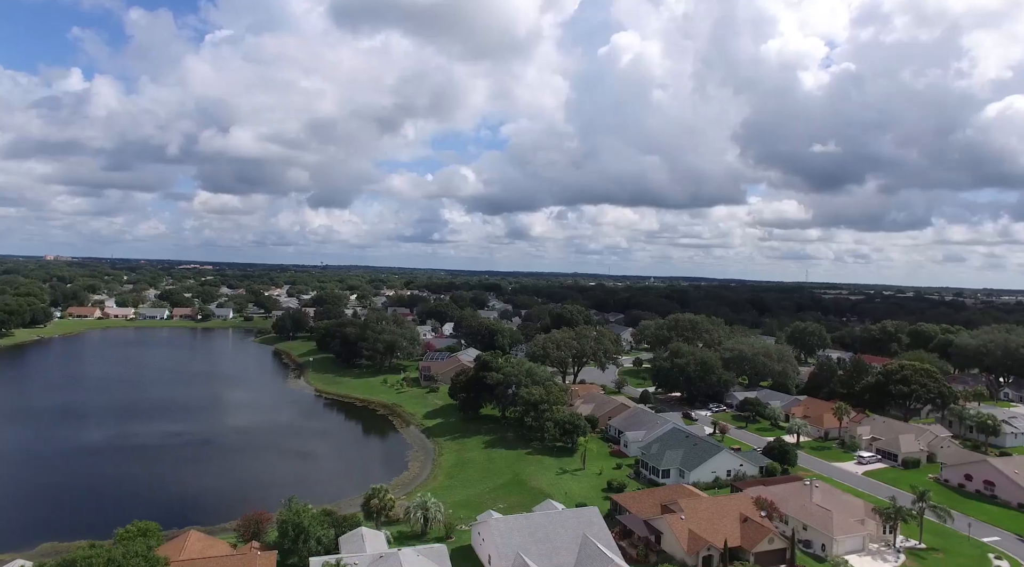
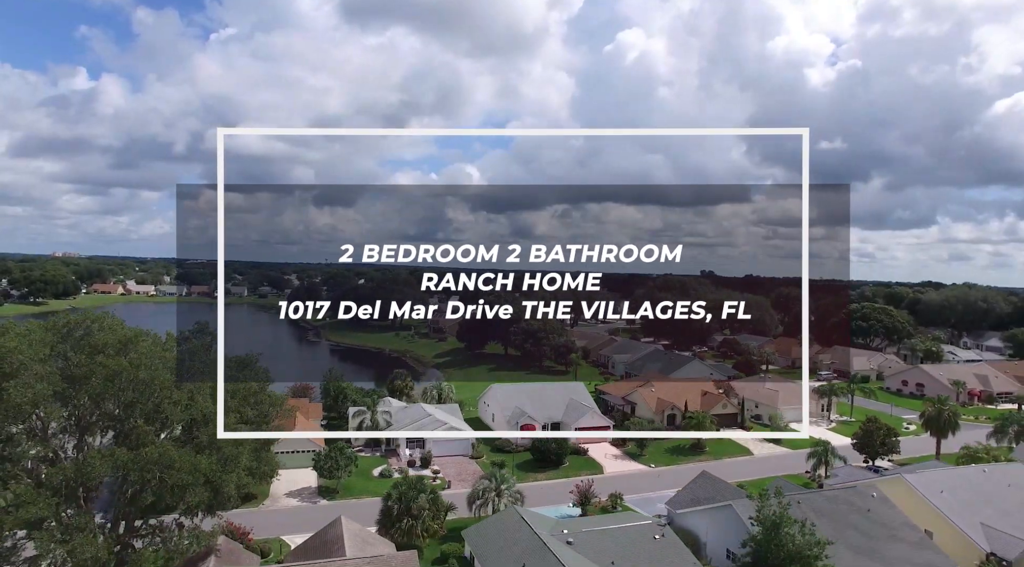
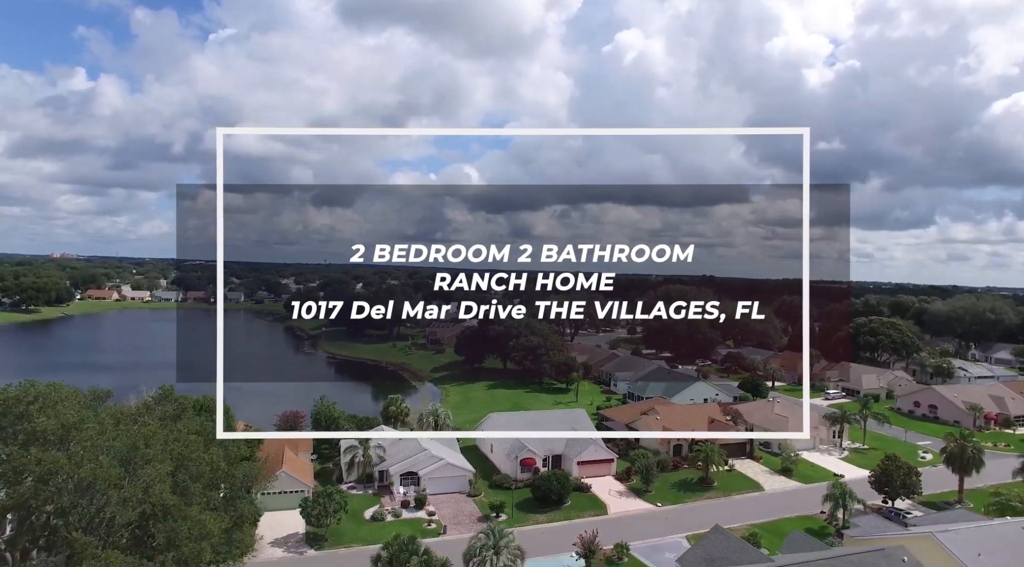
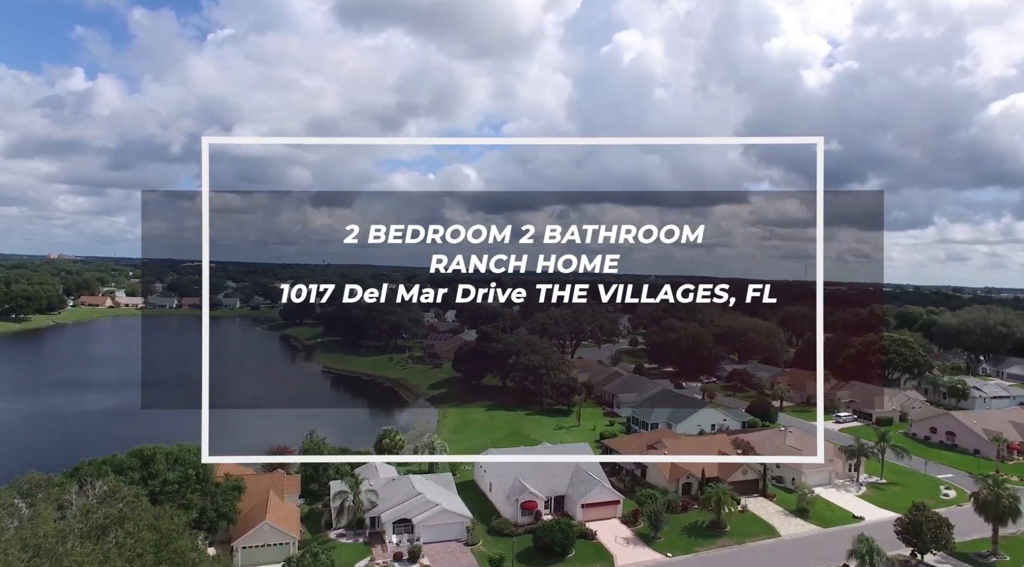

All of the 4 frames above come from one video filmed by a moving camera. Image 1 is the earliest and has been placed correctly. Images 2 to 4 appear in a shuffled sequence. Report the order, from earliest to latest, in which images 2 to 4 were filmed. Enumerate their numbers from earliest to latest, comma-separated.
4, 3, 2
